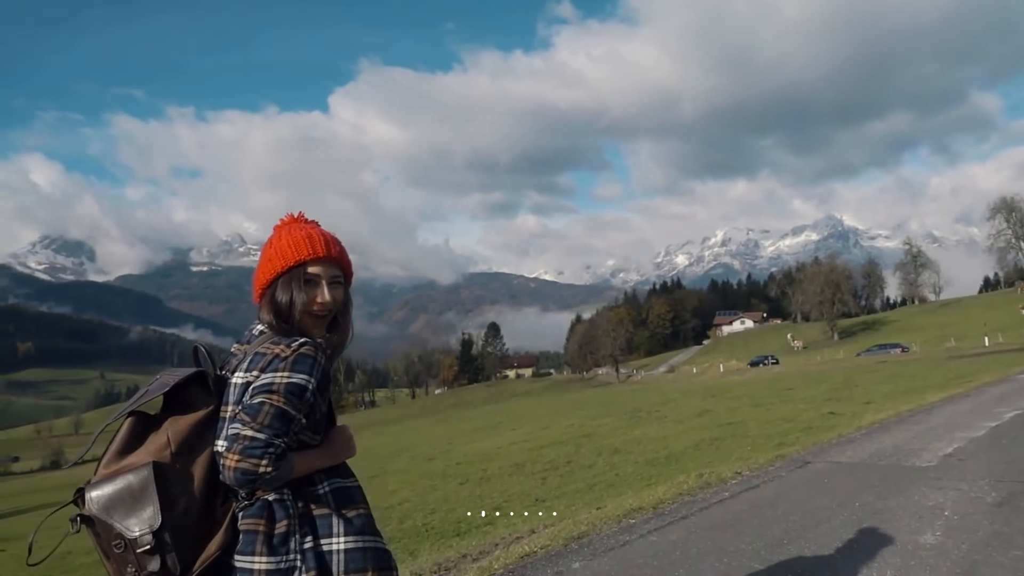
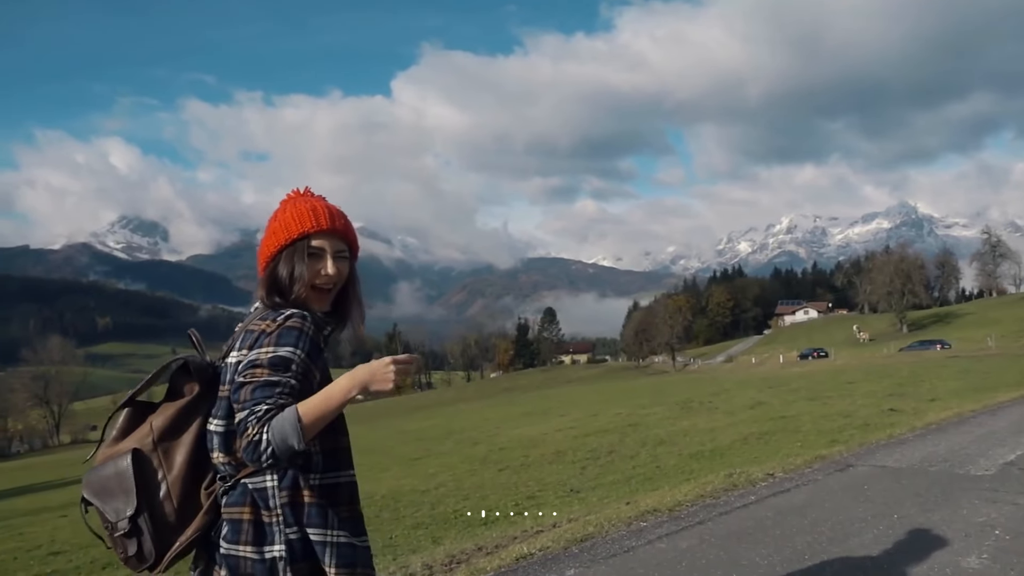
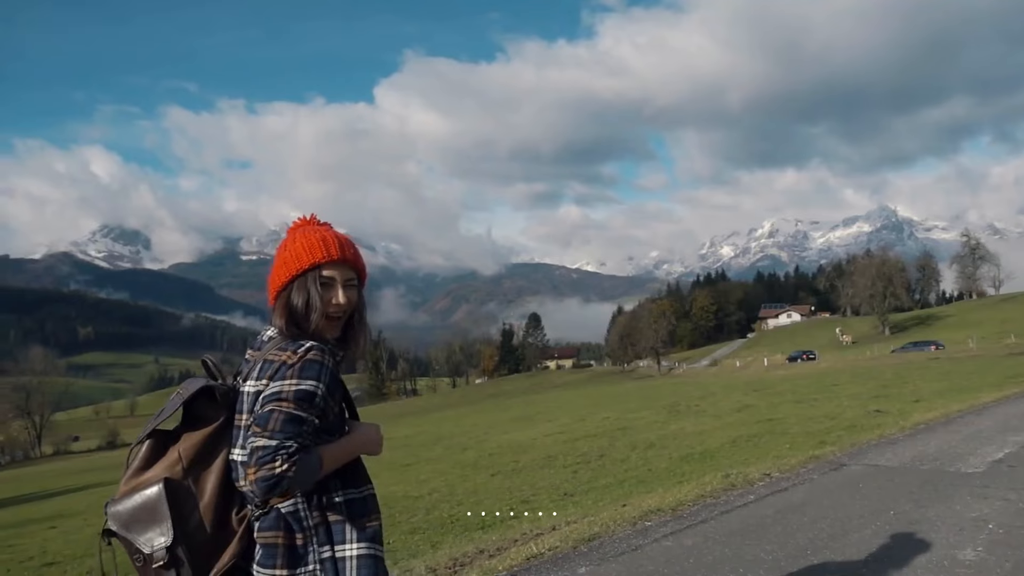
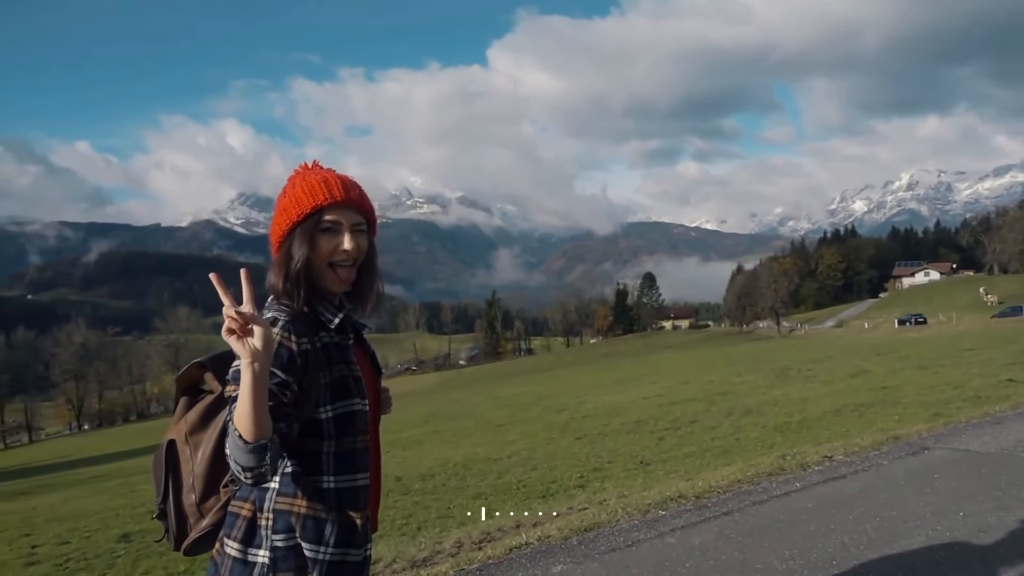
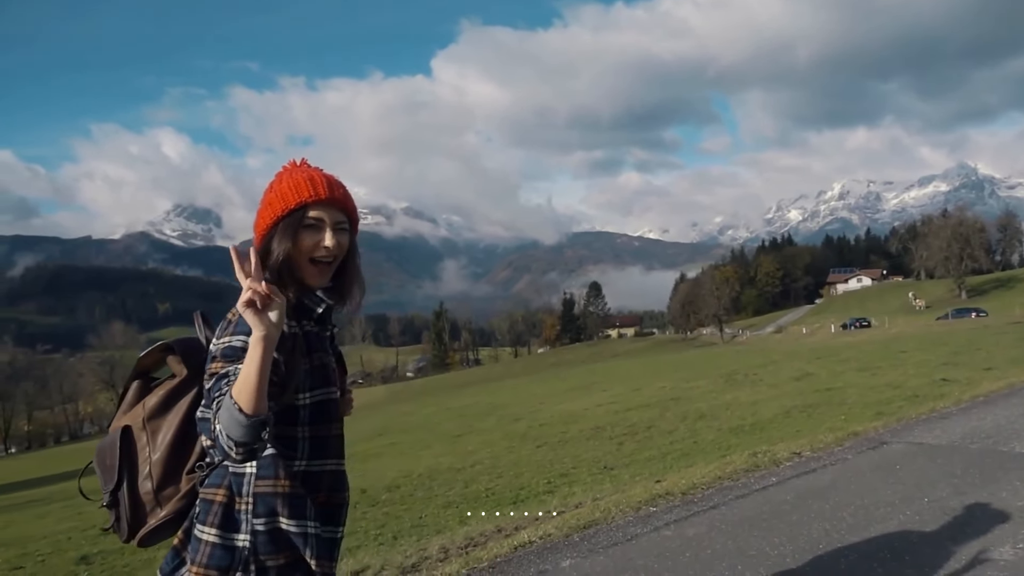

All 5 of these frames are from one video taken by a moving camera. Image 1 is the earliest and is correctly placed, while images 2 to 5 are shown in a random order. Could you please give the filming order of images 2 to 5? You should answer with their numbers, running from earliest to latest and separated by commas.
3, 2, 5, 4
